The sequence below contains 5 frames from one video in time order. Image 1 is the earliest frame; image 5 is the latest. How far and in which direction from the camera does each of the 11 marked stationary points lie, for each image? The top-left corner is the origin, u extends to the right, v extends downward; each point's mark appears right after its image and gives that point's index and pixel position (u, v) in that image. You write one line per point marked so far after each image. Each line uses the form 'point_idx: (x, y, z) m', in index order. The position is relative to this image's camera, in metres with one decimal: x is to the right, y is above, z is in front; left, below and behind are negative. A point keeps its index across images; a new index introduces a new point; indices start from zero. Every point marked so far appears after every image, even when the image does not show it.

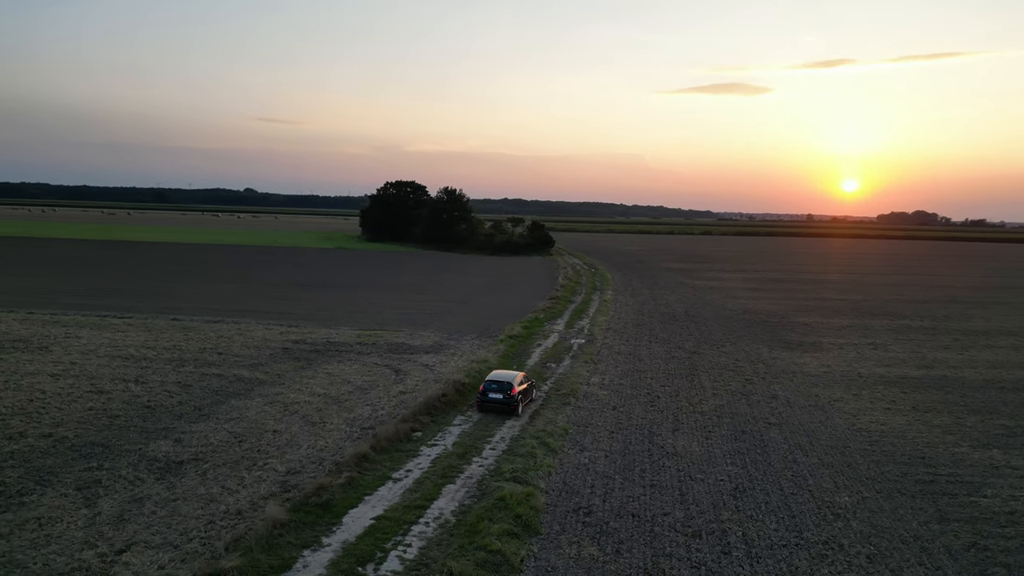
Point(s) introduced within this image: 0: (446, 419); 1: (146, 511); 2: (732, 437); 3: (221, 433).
0: (-1.9, -3.7, +18.7) m
1: (-6.7, -4.1, +12.0) m
2: (+6.3, -4.3, +19.0) m
3: (-7.5, -3.7, +16.9) m
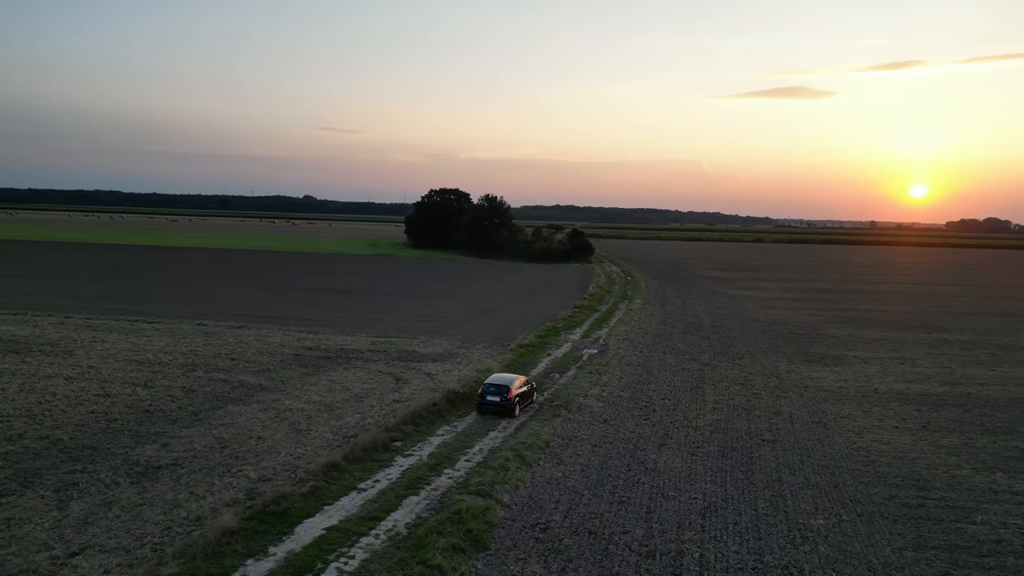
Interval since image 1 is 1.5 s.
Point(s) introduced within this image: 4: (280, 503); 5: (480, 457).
0: (-2.4, -4.0, +18.8) m
1: (-7.6, -4.3, +12.5) m
2: (+5.8, -4.7, +18.6) m
3: (-8.1, -4.0, +17.4) m
4: (-4.6, -4.3, +13.0) m
5: (-0.8, -4.3, +16.6) m
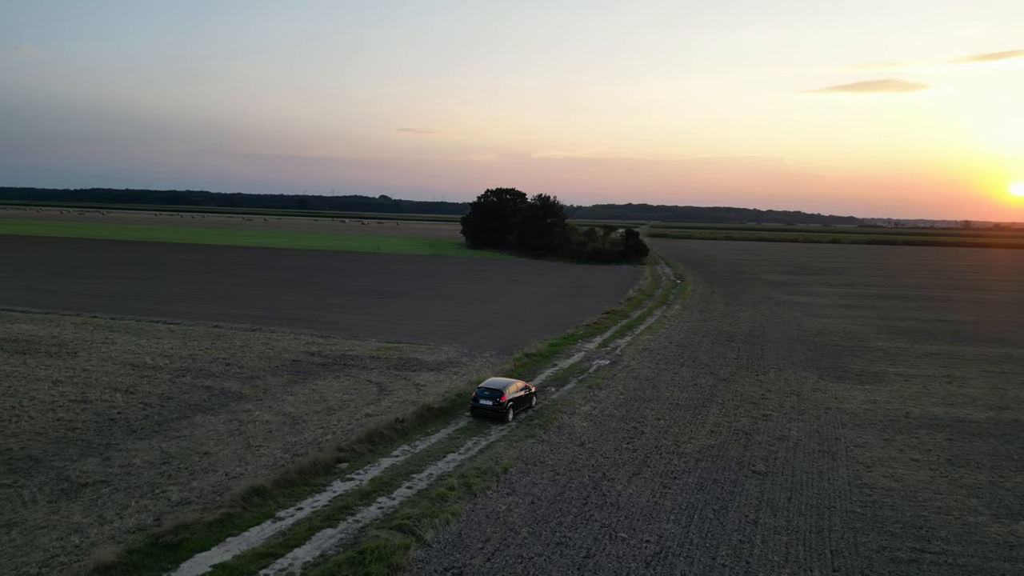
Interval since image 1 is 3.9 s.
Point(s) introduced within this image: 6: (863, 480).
0: (-3.4, -4.4, +17.8) m
1: (-9.2, -4.6, +12.0) m
2: (+4.7, -5.1, +16.8) m
3: (-9.2, -4.2, +16.9) m
4: (-6.2, -4.6, +12.2) m
5: (-2.1, -4.6, +15.4) m
6: (+9.7, -5.3, +18.1) m
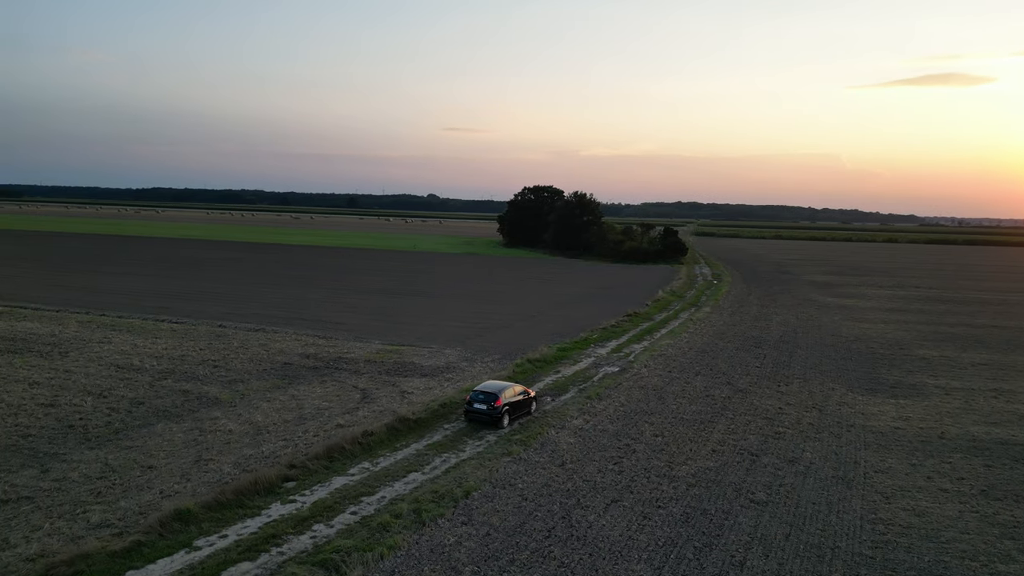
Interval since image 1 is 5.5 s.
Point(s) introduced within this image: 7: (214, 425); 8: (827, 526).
0: (-4.2, -4.4, +16.4) m
1: (-10.4, -4.6, +10.9) m
2: (+3.8, -5.2, +14.9) m
3: (-10.1, -4.3, +15.9) m
4: (-7.3, -4.6, +11.0) m
5: (-3.0, -4.7, +13.9) m
6: (+8.9, -5.5, +15.9) m
7: (-8.9, -4.1, +19.6) m
8: (+7.2, -5.4, +15.1) m
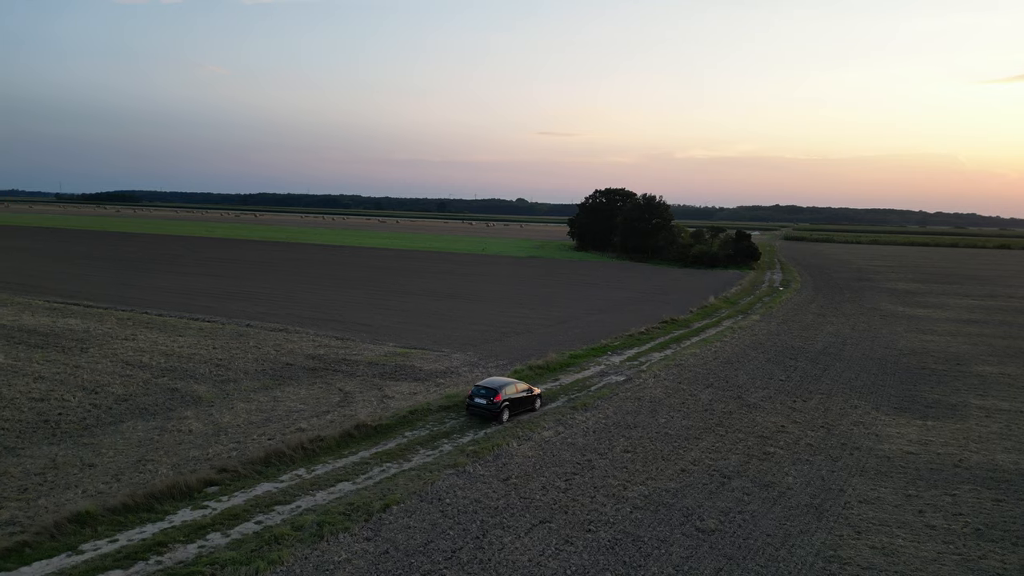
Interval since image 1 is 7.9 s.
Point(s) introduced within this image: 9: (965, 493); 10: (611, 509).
0: (-5.8, -4.5, +16.3) m
1: (-12.6, -4.6, +11.5) m
2: (+2.0, -5.4, +13.9) m
3: (-11.7, -4.3, +16.4) m
4: (-9.5, -4.7, +11.2) m
5: (-4.9, -4.8, +13.7) m
6: (+7.1, -5.7, +14.2) m
7: (-10.1, -4.1, +19.9) m
8: (+5.4, -5.7, +13.6) m
9: (+12.4, -5.6, +18.0) m
10: (+2.4, -5.2, +15.6) m
